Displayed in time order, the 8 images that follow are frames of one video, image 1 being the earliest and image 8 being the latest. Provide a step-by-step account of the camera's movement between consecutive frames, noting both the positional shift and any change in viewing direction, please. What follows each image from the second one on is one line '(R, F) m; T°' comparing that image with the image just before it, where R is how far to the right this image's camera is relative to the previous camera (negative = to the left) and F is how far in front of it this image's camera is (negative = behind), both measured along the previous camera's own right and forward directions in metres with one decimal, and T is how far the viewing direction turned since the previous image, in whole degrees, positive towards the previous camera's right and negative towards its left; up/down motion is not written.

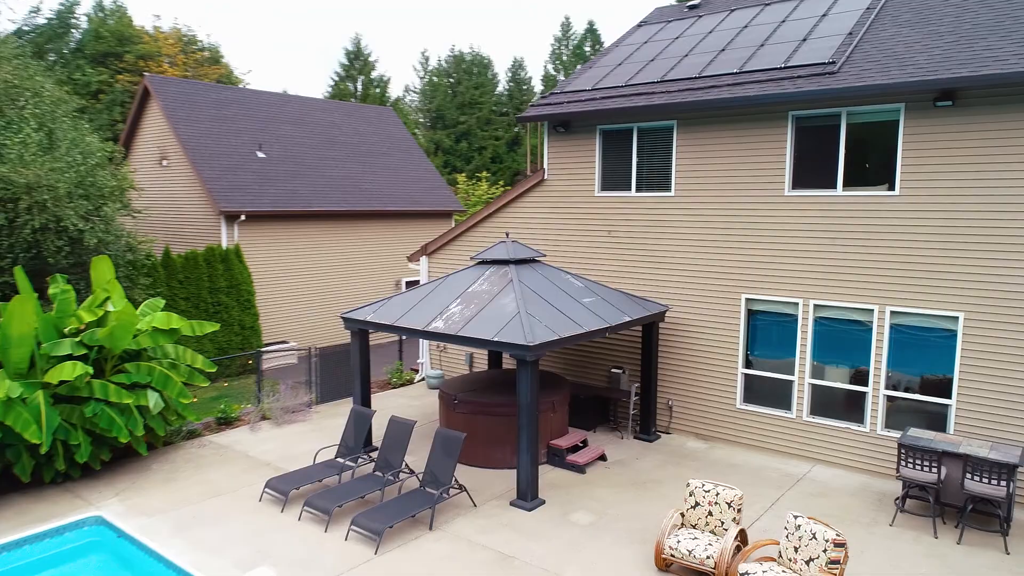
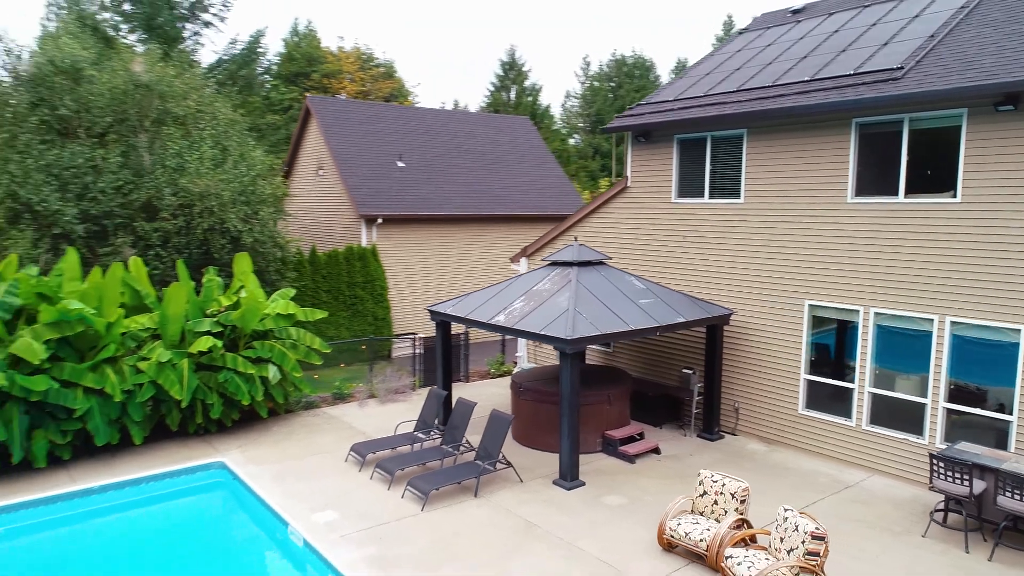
(+1.4, -0.7) m; -13°
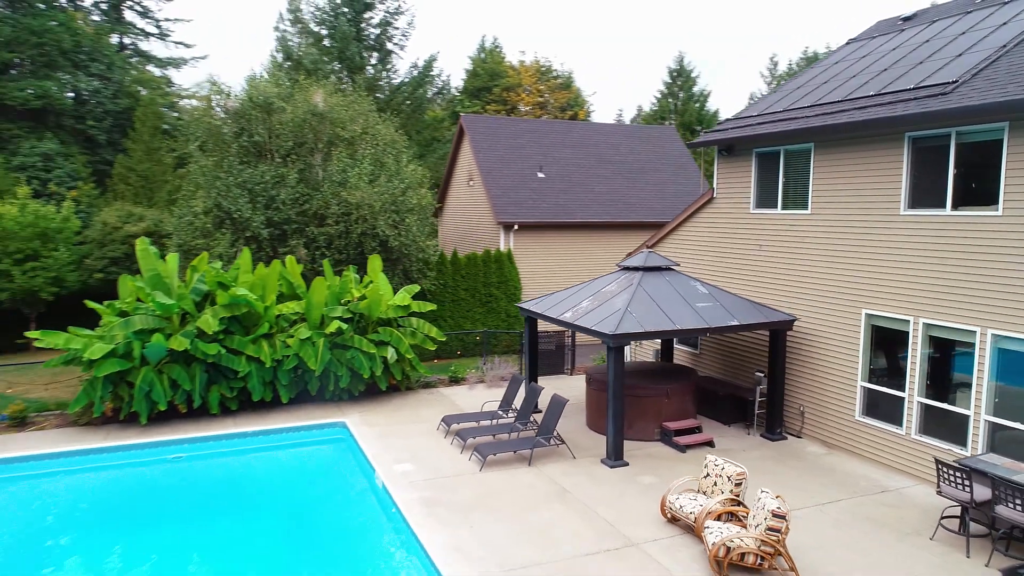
(+1.8, -1.2) m; -15°
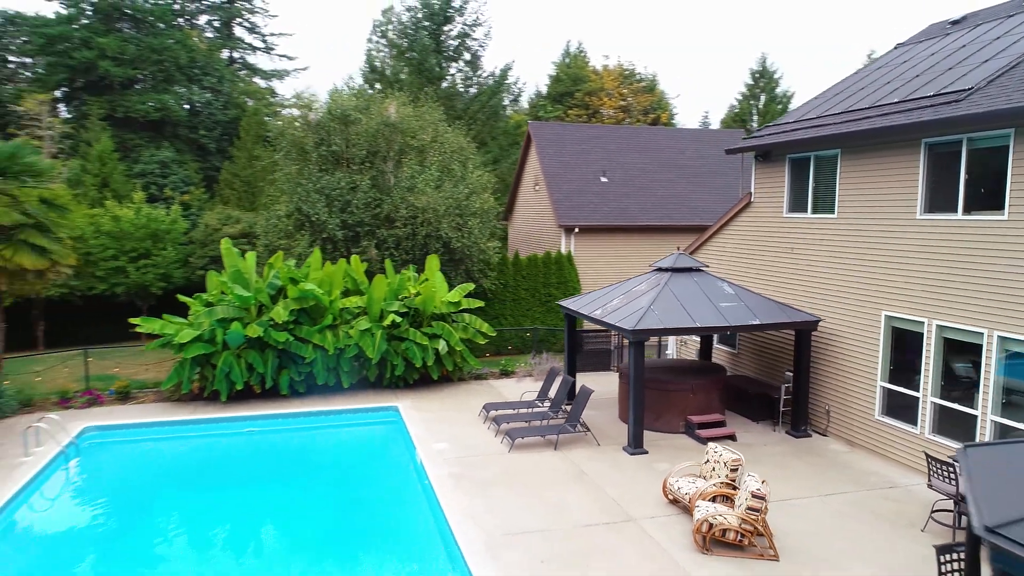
(+0.9, -0.8) m; -7°
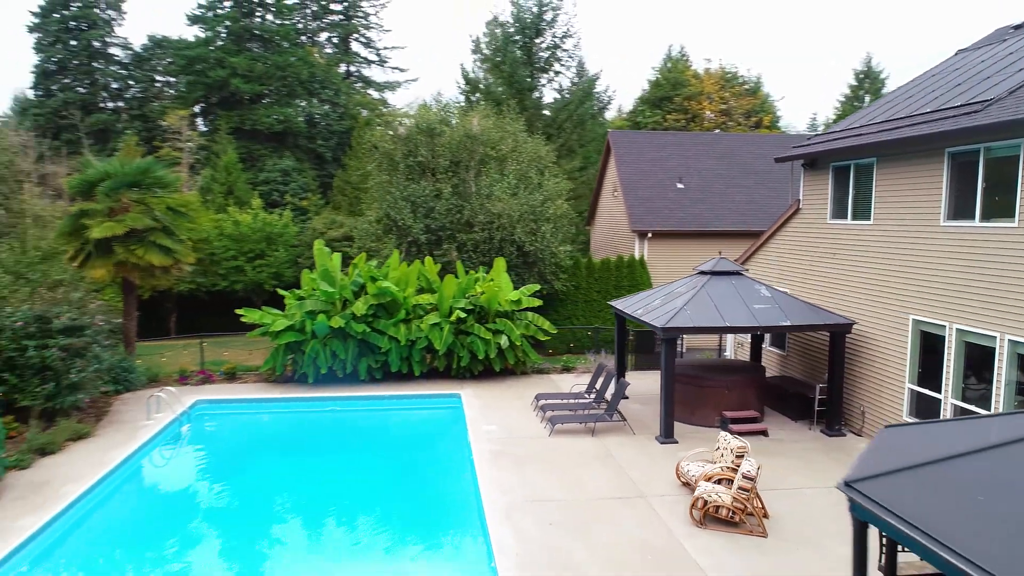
(+1.0, -1.0) m; -9°
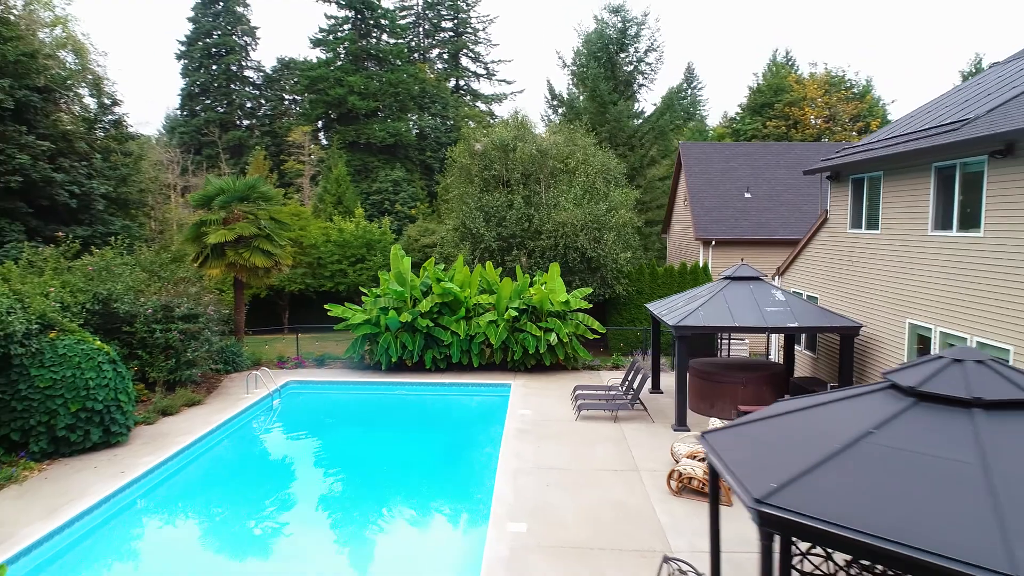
(+1.4, -1.5) m; -9°
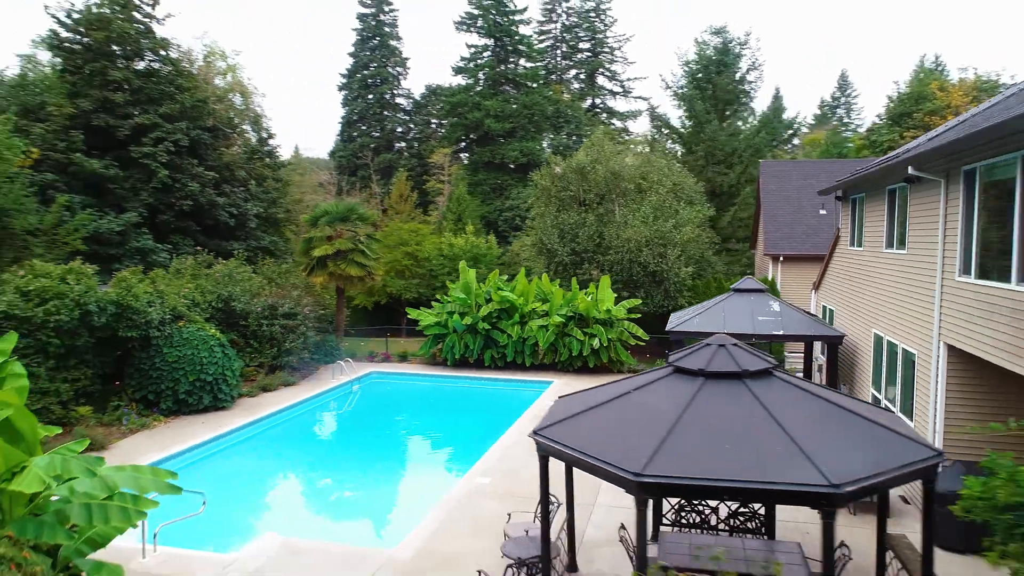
(+2.6, -2.0) m; -12°
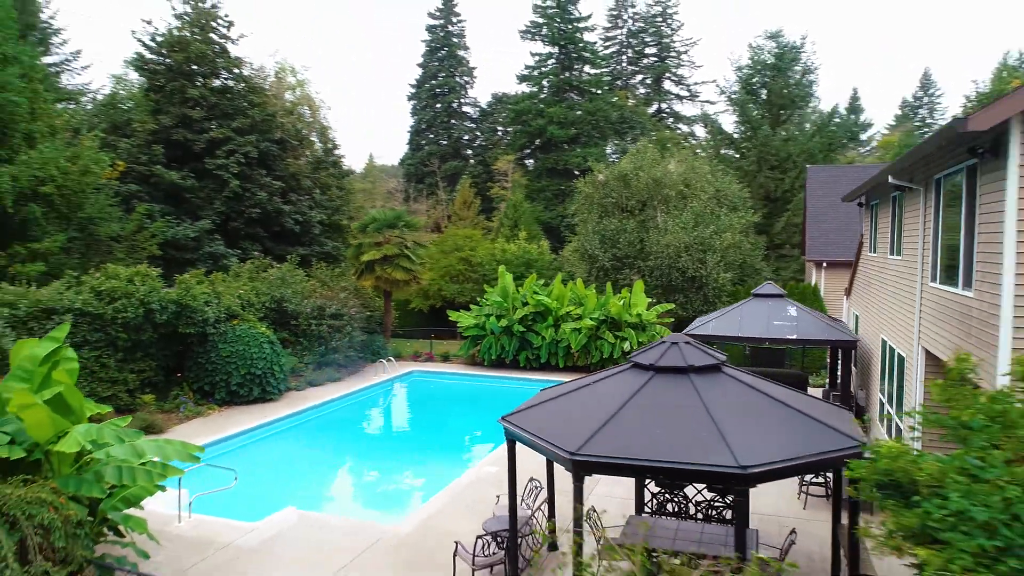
(+1.0, -0.7) m; -6°
